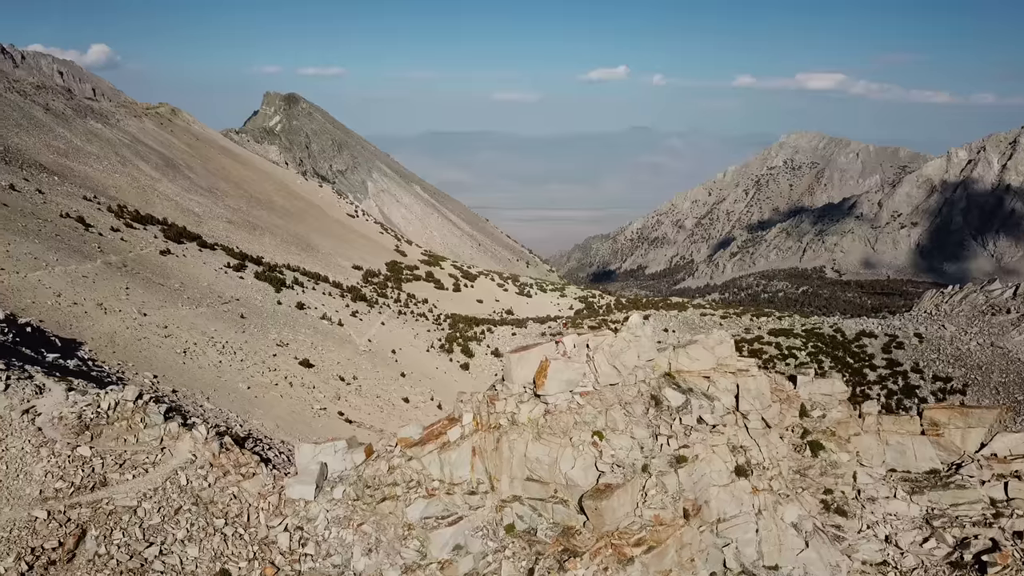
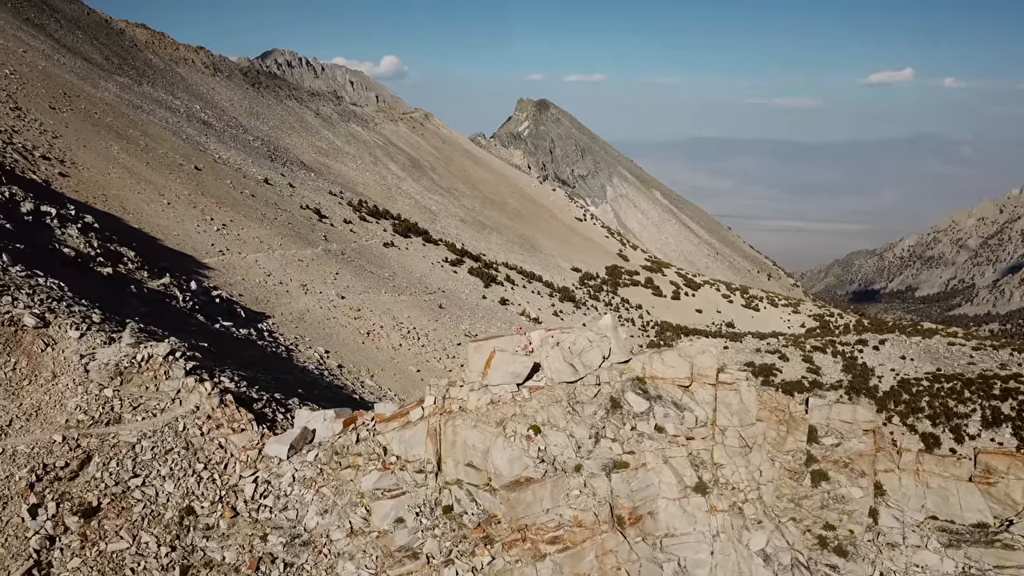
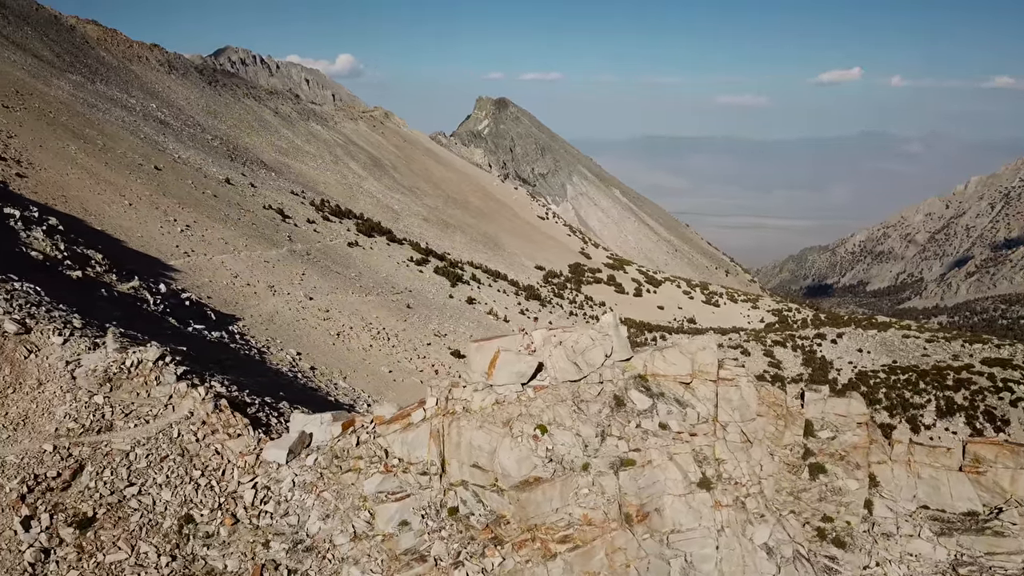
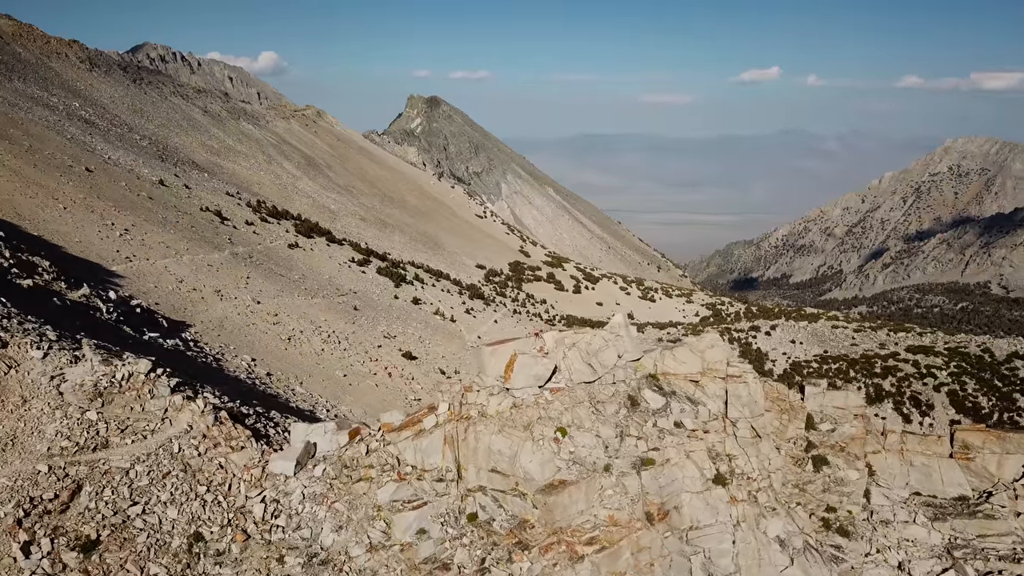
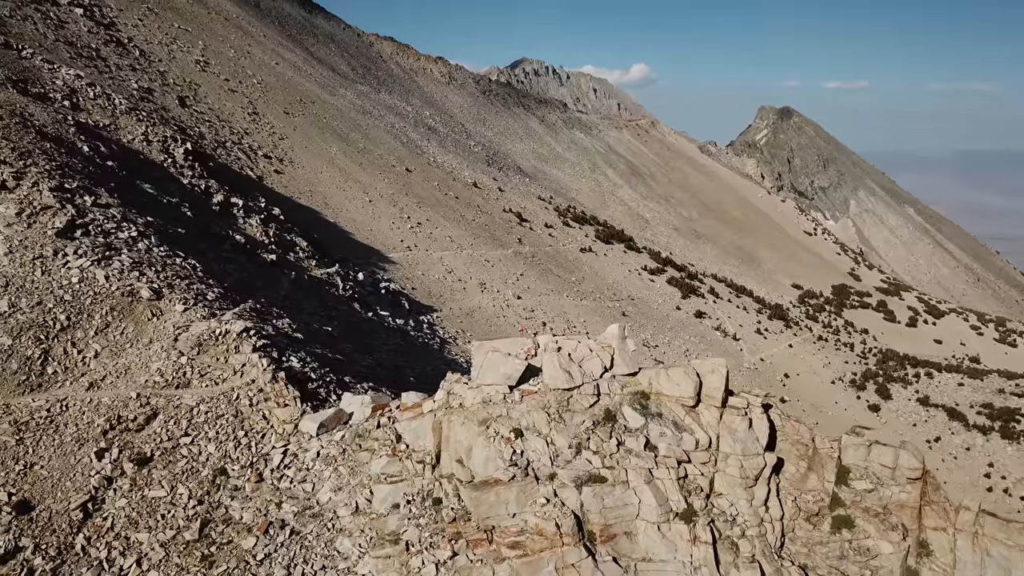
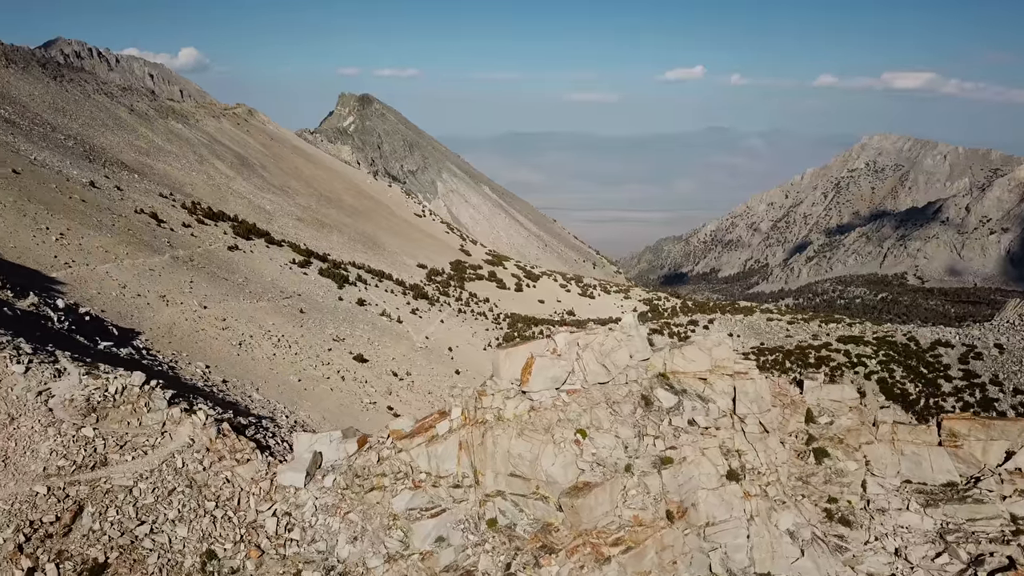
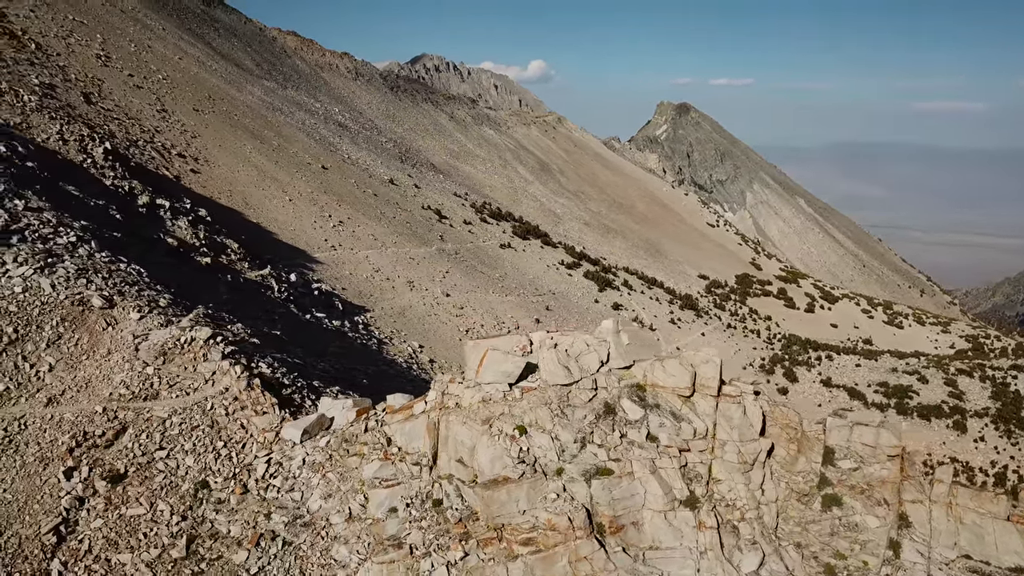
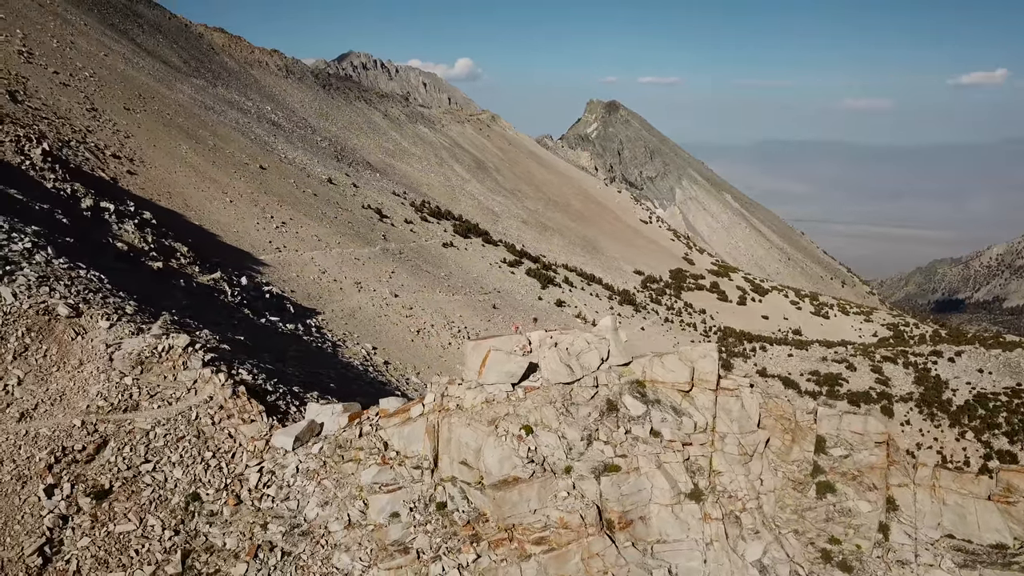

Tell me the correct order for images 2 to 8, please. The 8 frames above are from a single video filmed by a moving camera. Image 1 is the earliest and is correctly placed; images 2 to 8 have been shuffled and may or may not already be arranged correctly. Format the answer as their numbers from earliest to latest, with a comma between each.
6, 4, 3, 2, 8, 7, 5
